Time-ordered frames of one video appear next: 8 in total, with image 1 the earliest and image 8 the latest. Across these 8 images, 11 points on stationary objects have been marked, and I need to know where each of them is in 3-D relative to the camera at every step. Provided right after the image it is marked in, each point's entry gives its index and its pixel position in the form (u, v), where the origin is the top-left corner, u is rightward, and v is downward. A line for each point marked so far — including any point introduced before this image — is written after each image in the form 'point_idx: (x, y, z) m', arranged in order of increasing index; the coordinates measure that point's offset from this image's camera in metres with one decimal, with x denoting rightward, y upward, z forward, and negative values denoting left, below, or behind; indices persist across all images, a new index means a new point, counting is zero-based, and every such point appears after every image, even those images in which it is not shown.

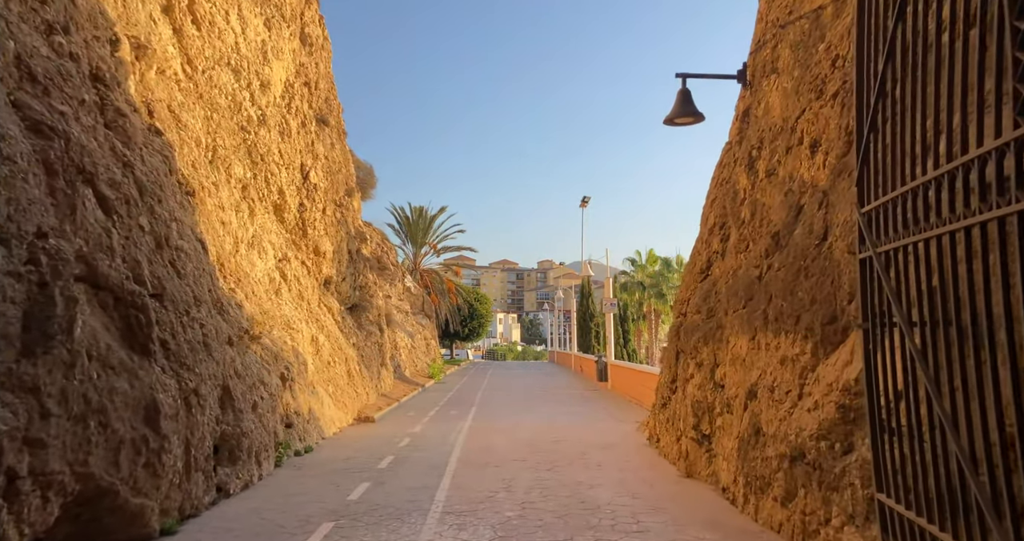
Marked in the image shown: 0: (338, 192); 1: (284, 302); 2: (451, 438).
0: (-4.8, +2.2, +17.4) m
1: (-4.7, -0.6, +13.3) m
2: (-1.2, -3.4, +12.9) m
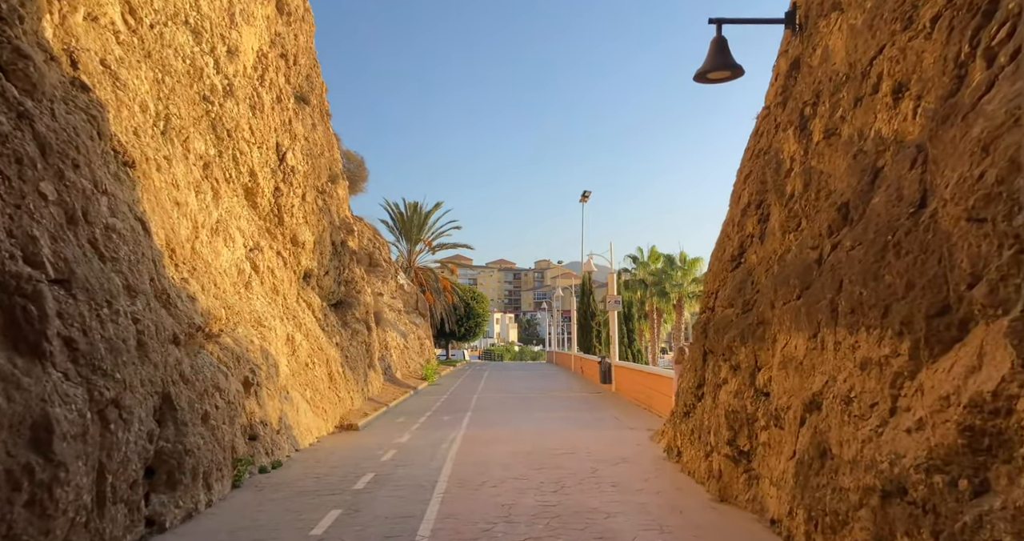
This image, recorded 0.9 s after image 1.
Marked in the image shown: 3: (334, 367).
0: (-4.8, +2.3, +16.0) m
1: (-4.8, -0.5, +11.8) m
2: (-1.3, -3.2, +11.5) m
3: (-4.1, -2.2, +14.7) m
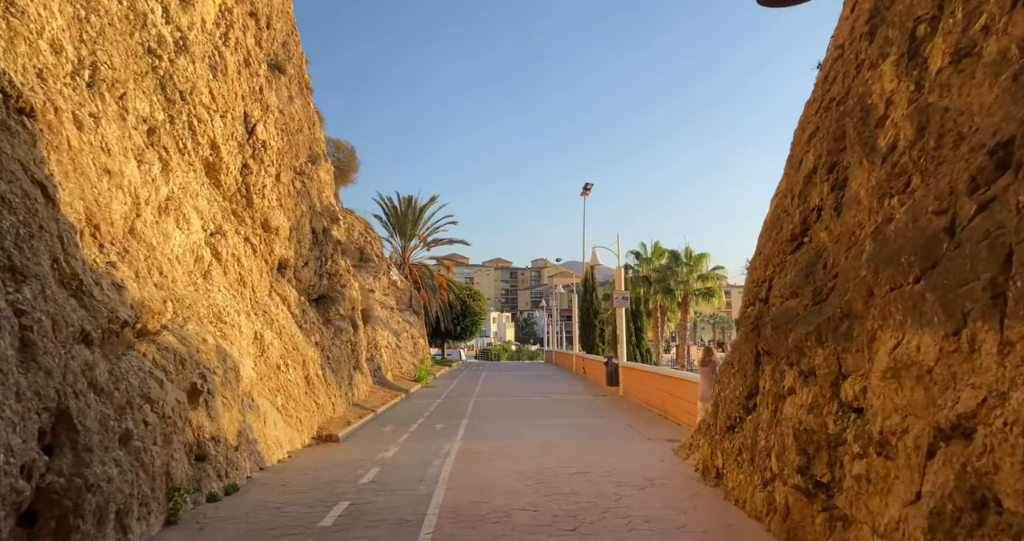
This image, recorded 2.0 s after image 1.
0: (-4.8, +2.5, +14.3) m
1: (-4.7, -0.3, +10.1) m
2: (-1.2, -3.0, +9.8) m
3: (-4.1, -2.0, +13.0) m
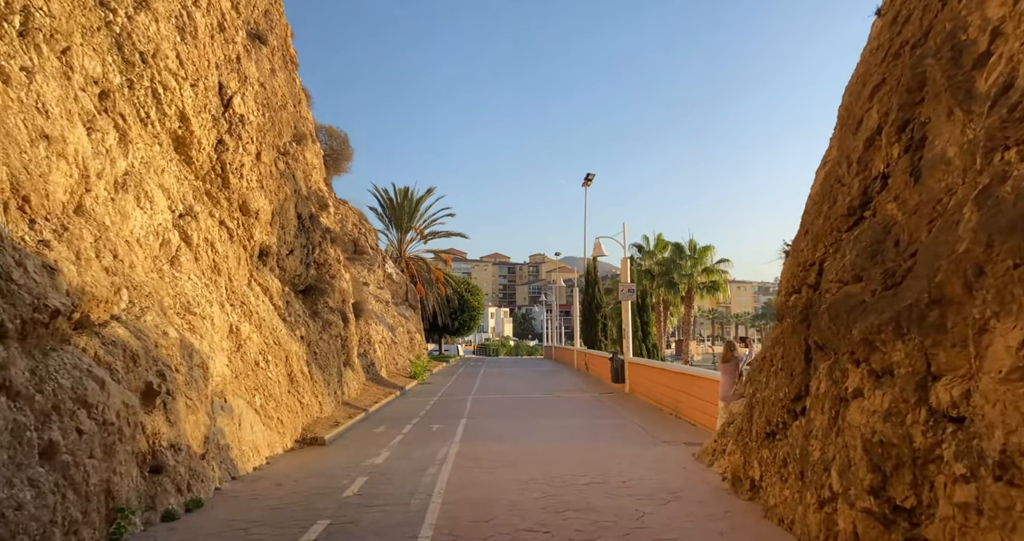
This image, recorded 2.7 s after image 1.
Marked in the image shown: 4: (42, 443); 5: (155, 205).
0: (-4.7, +2.8, +13.2) m
1: (-4.7, -0.1, +9.1) m
2: (-1.2, -2.8, +8.8) m
3: (-4.0, -1.8, +12.0) m
4: (-3.5, -1.3, +4.8) m
5: (-4.9, +0.9, +8.7) m
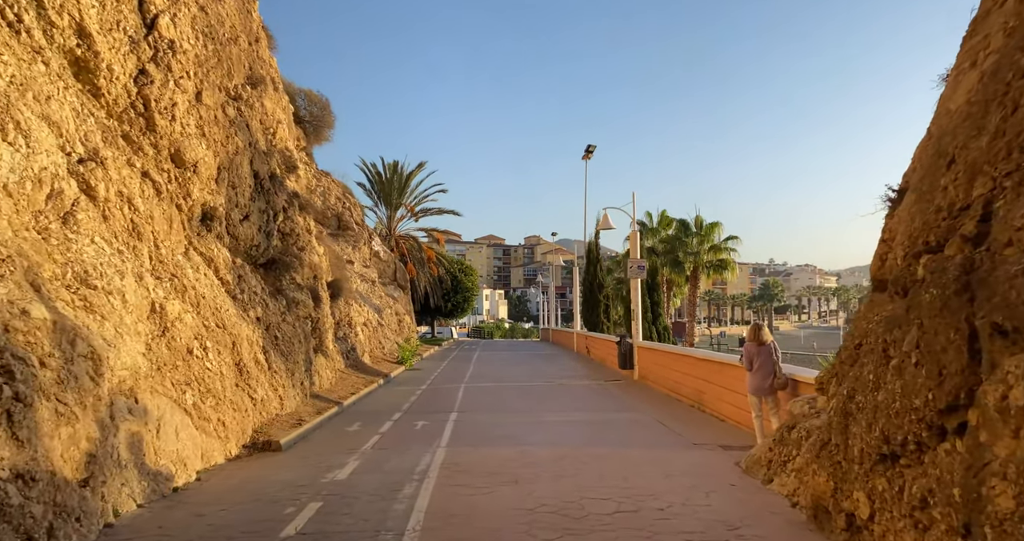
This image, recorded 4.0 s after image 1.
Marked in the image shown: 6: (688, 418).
0: (-4.8, +3.3, +10.9) m
1: (-4.7, +0.4, +6.9) m
2: (-1.2, -2.4, +6.7) m
3: (-4.1, -1.3, +9.8) m
4: (-3.5, -1.0, +2.6) m
5: (-4.9, +1.3, +6.5) m
6: (+3.5, -3.0, +12.7) m
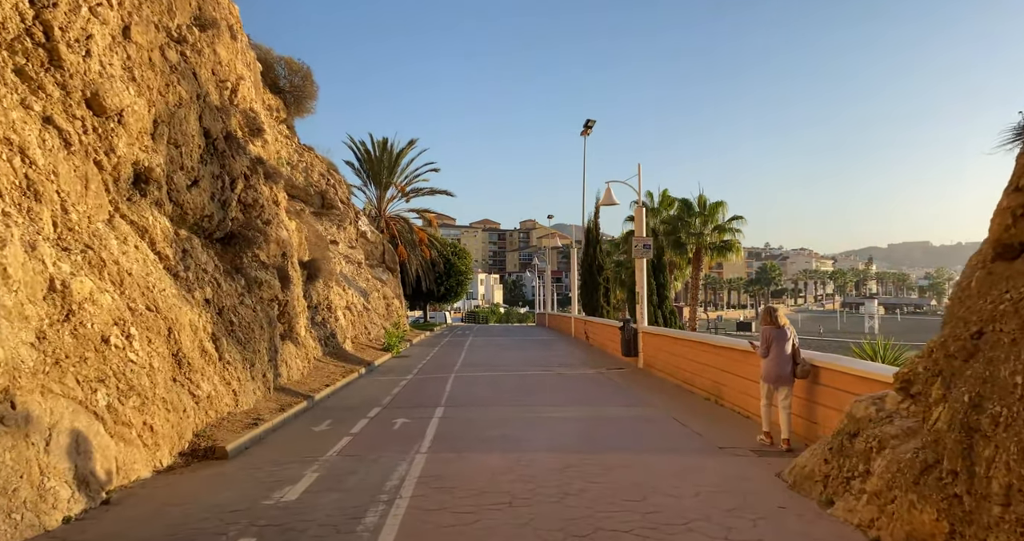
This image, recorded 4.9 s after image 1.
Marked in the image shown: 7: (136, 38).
0: (-4.9, +3.7, +9.2) m
1: (-4.7, +0.7, +5.2) m
2: (-1.2, -2.1, +5.1) m
3: (-4.1, -0.9, +8.2) m
4: (-3.5, -0.8, +1.0) m
5: (-4.9, +1.6, +4.8) m
6: (+3.4, -2.5, +11.2) m
7: (-4.8, +3.0, +8.2) m
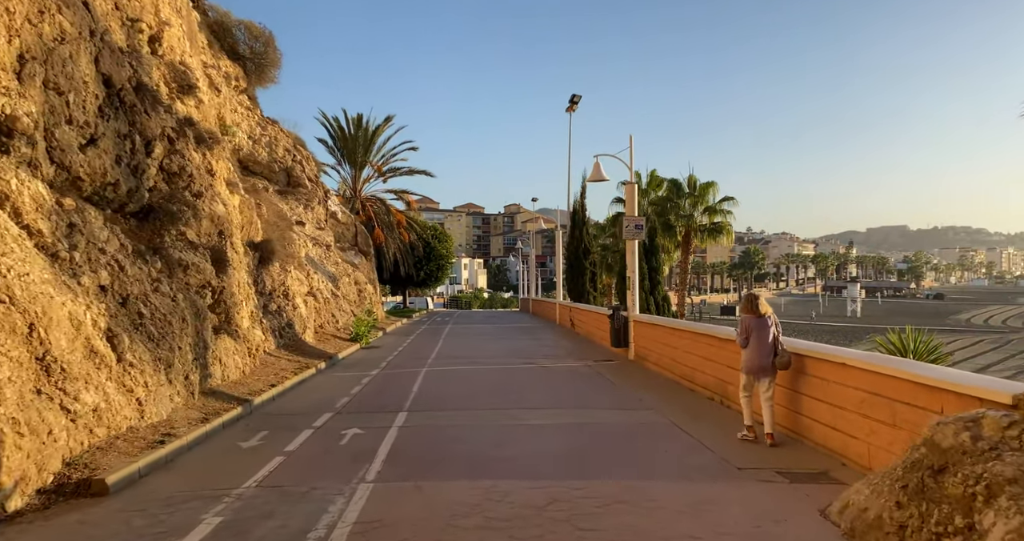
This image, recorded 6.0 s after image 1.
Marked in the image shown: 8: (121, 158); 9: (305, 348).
0: (-5.2, +3.9, +7.2) m
1: (-5.0, +0.8, +3.3) m
2: (-1.4, -2.0, +3.4) m
3: (-4.4, -0.7, +6.4) m
4: (-3.6, -0.7, -0.8) m
5: (-5.1, +1.7, +2.9) m
6: (+3.0, -2.3, +9.6) m
7: (-5.1, +3.2, +6.2) m
8: (-5.1, +1.5, +8.4) m
9: (-4.9, -1.8, +15.2) m
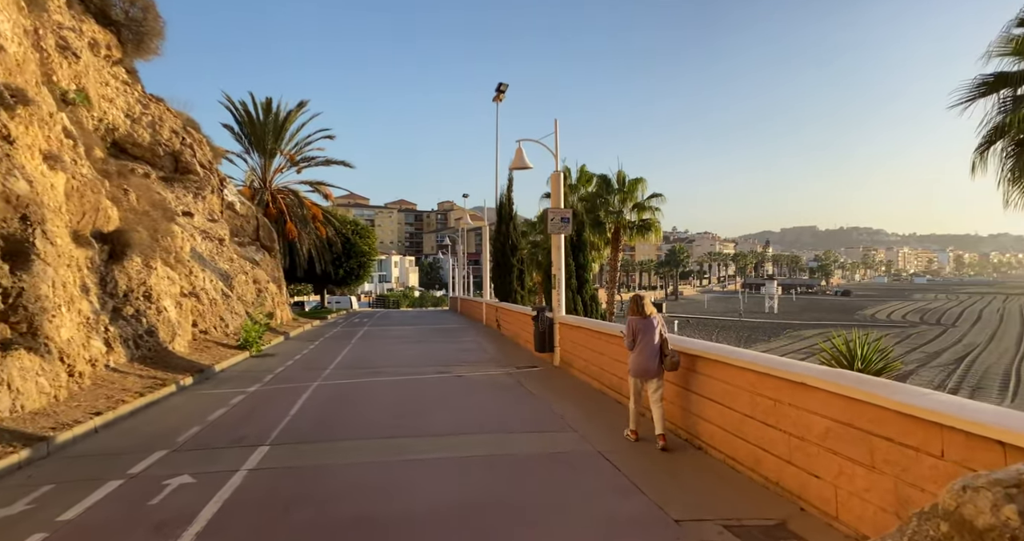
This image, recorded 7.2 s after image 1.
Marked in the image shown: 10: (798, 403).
0: (-6.2, +4.0, +4.8) m
1: (-5.6, +0.8, +0.9) m
2: (-2.1, -2.0, +1.4) m
3: (-5.4, -0.7, +4.0) m
4: (-3.9, -0.7, -3.0) m
5: (-5.8, +1.7, +0.5) m
6: (+1.7, -2.2, +8.0) m
7: (-6.1, +3.2, +3.8) m
8: (-6.3, +1.5, +5.9) m
9: (-6.8, -1.8, +12.8) m
10: (+2.8, -1.3, +6.2) m
